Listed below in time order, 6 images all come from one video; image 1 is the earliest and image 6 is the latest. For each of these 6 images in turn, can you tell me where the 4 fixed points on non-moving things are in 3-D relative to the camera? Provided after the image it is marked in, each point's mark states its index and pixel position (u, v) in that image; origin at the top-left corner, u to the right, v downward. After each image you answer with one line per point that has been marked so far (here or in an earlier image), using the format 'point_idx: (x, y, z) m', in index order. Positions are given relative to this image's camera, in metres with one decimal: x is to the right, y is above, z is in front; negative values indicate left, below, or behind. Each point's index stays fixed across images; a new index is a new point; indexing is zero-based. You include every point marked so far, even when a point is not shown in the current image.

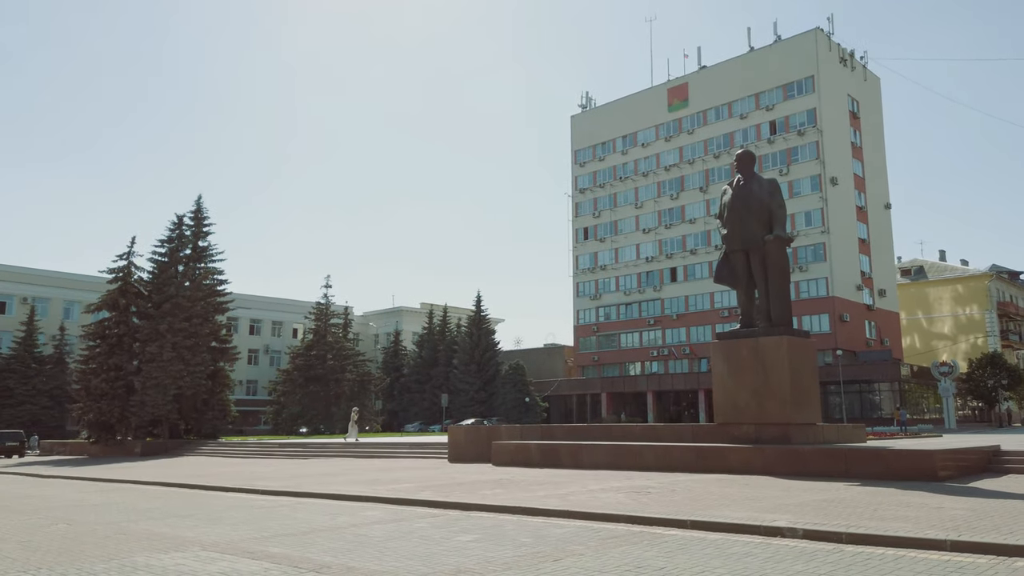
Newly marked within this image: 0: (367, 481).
0: (-2.7, -3.6, +14.2) m
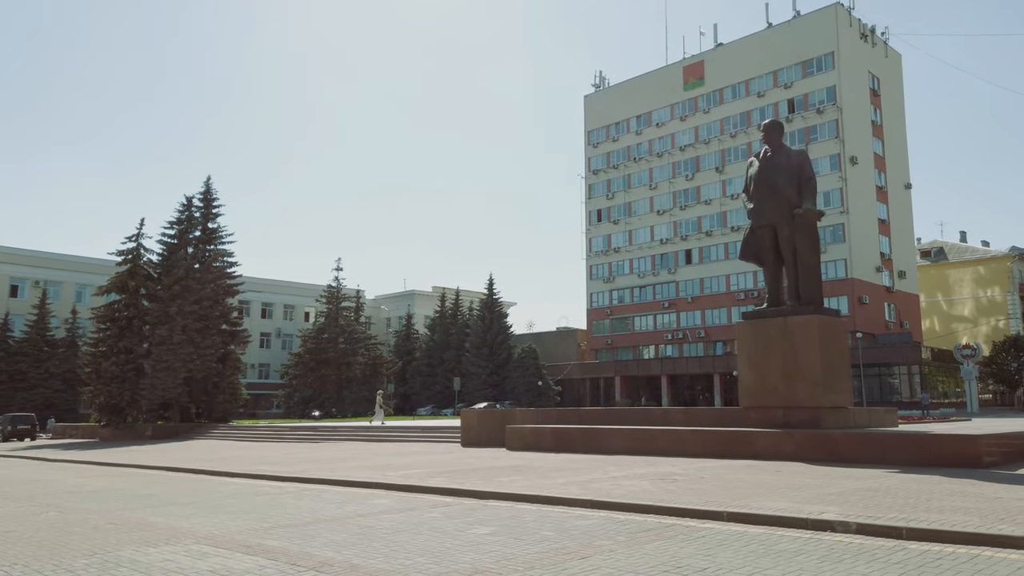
0: (-2.4, -3.2, +13.6) m
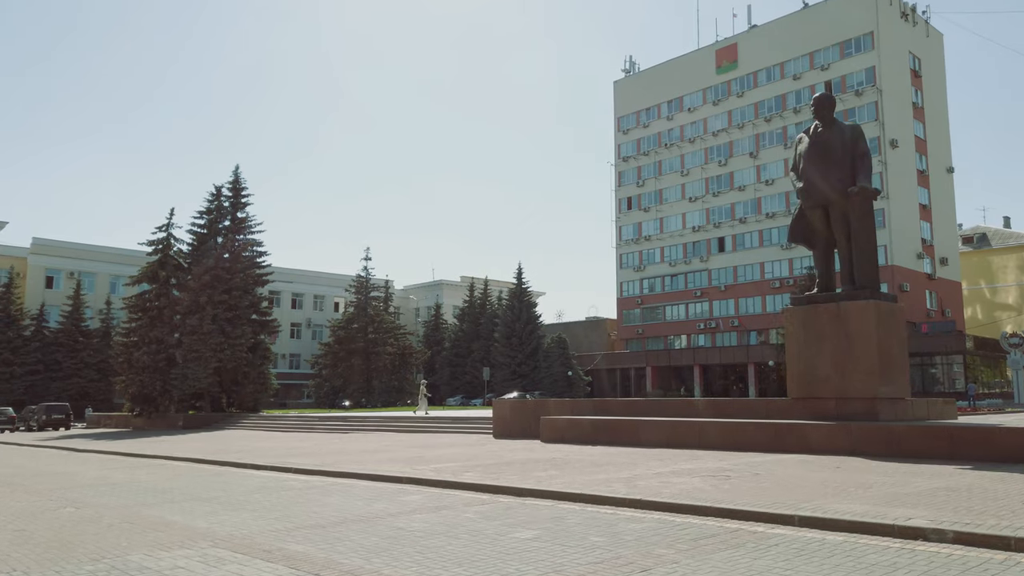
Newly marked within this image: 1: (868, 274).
0: (-1.8, -2.9, +13.0) m
1: (+6.5, +0.3, +13.8) m
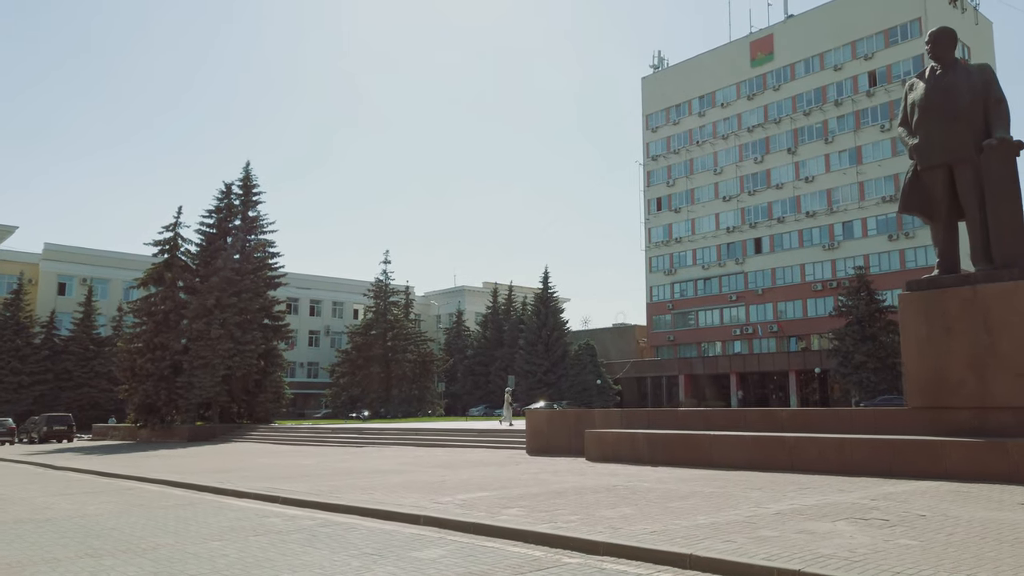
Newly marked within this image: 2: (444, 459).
0: (-1.2, -2.7, +10.3) m
1: (+7.1, +0.6, +10.8) m
2: (-1.4, -3.4, +15.3) m
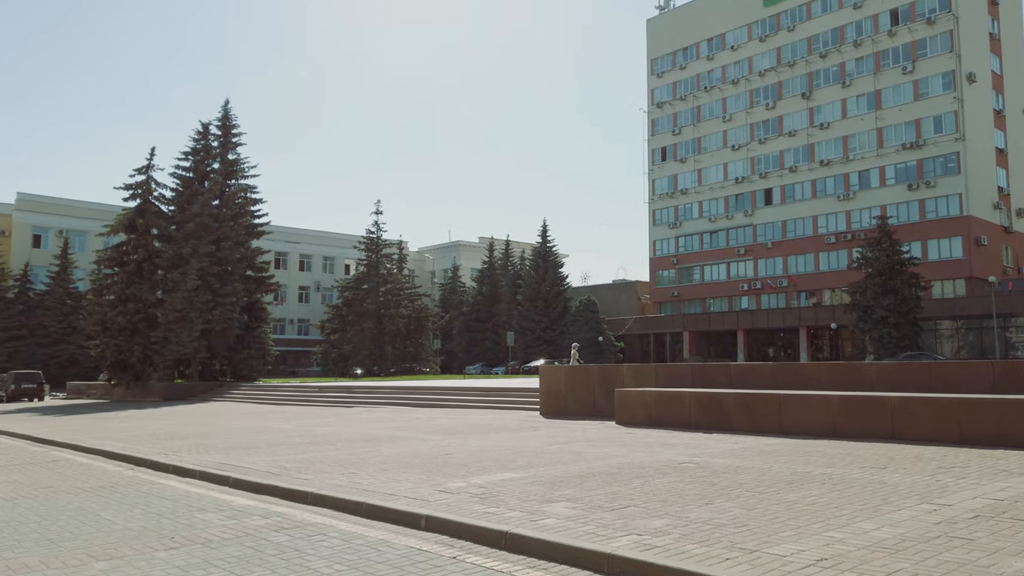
0: (-0.9, -1.8, +7.8) m
1: (+7.4, +1.5, +8.2) m
2: (-1.1, -2.3, +12.9) m
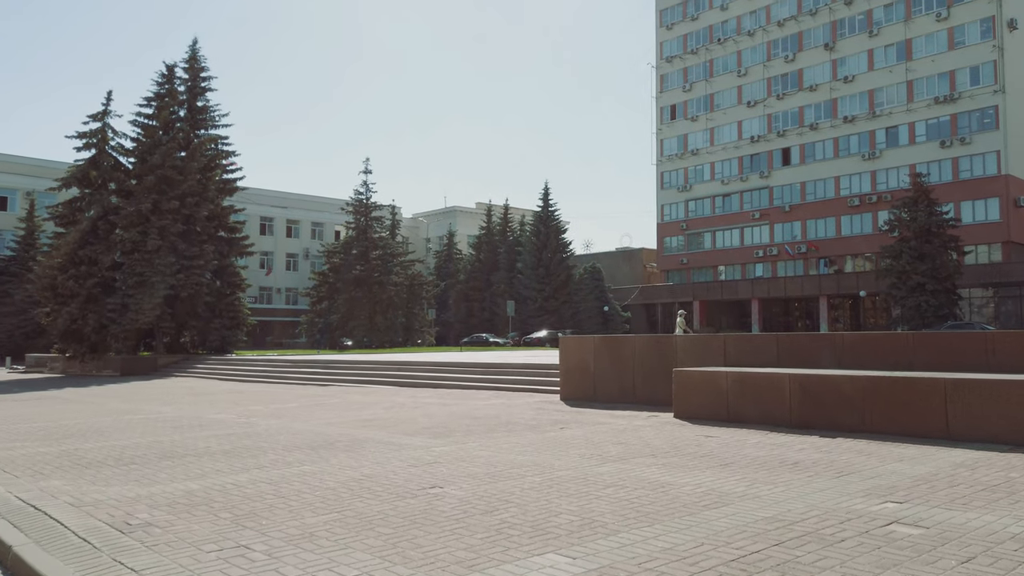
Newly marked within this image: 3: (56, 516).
0: (-0.7, -1.2, +4.2) m
1: (+7.6, +2.0, +4.6) m
2: (-0.9, -1.5, +9.3) m
3: (-2.7, -1.3, +4.5) m
